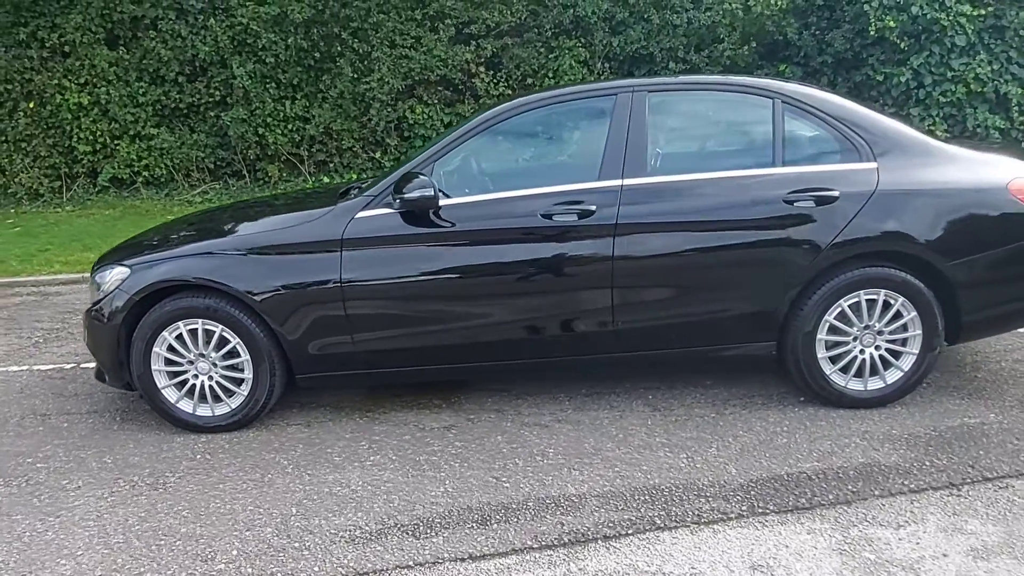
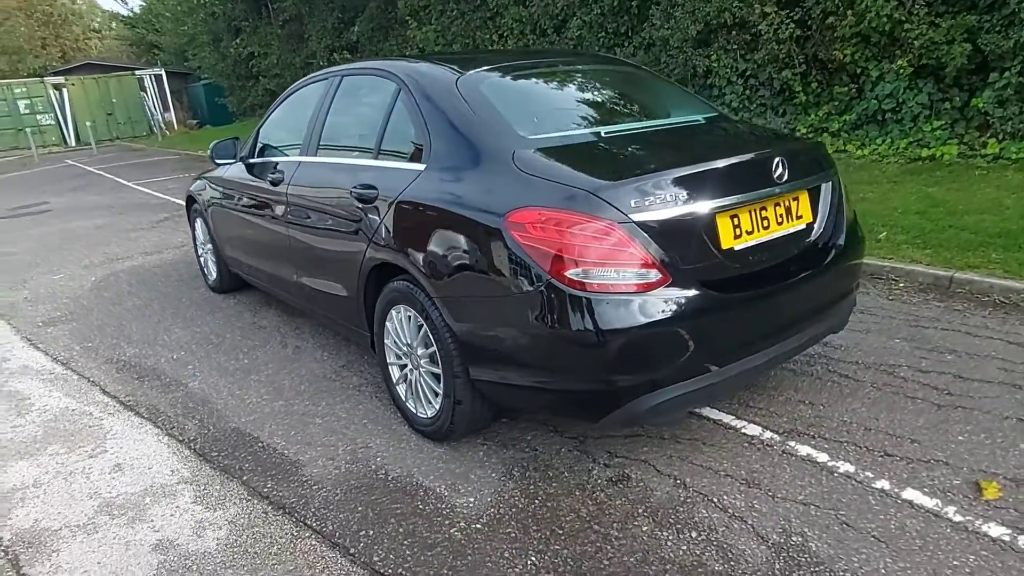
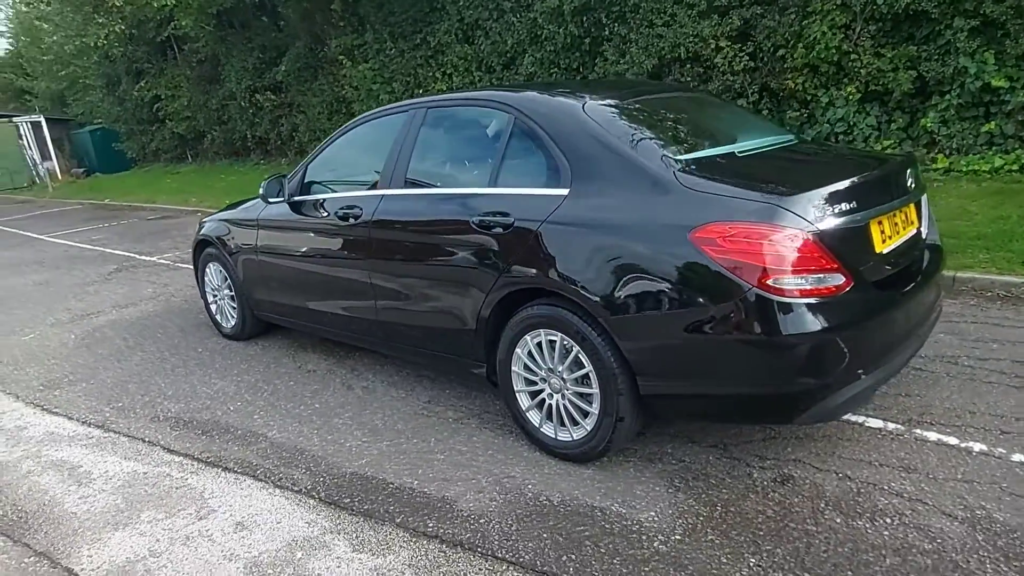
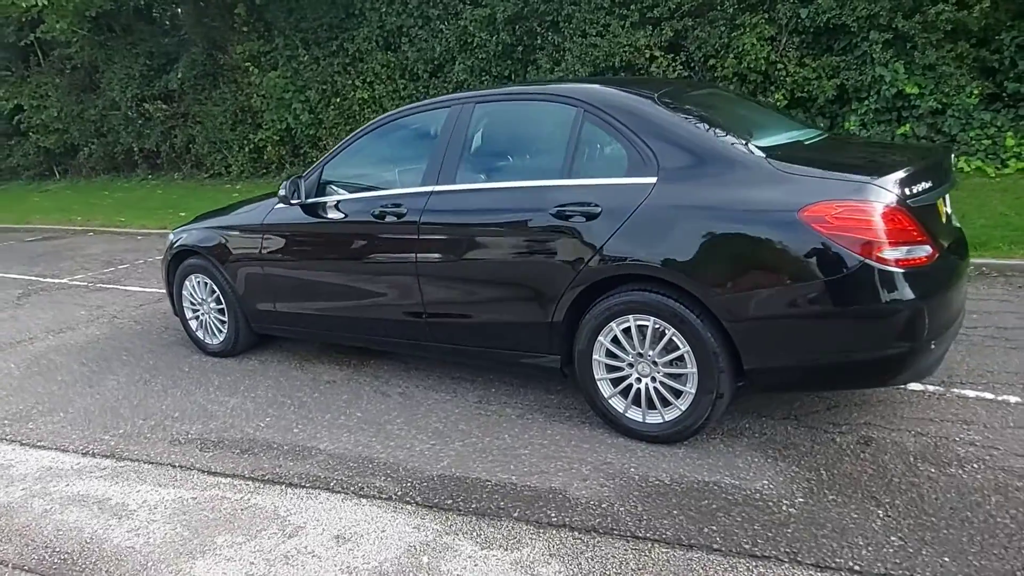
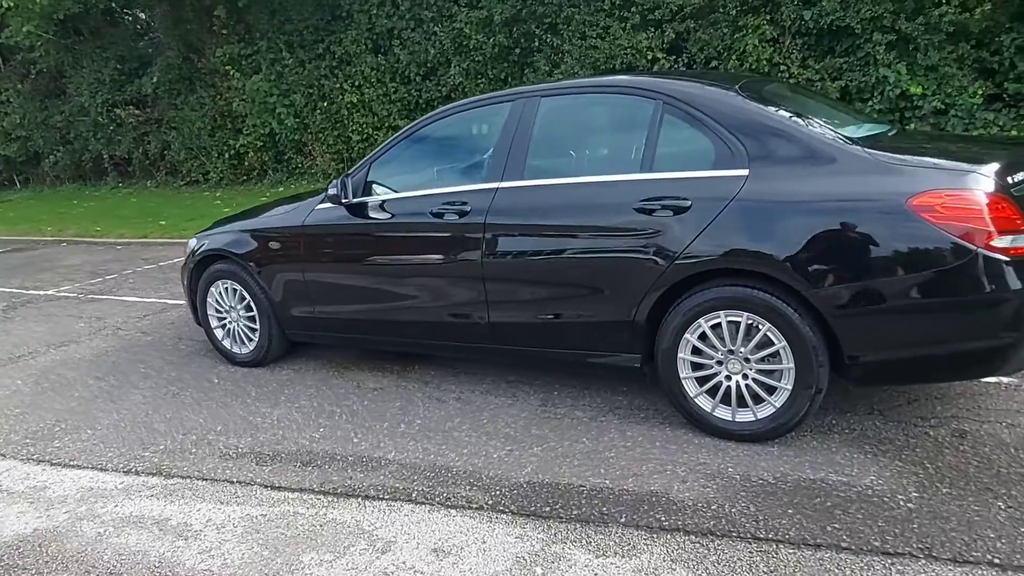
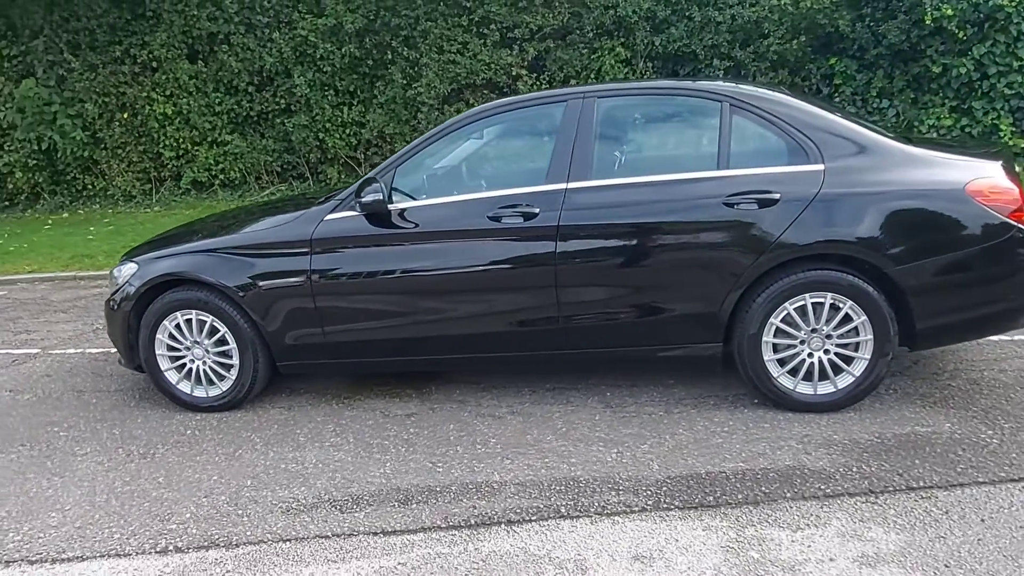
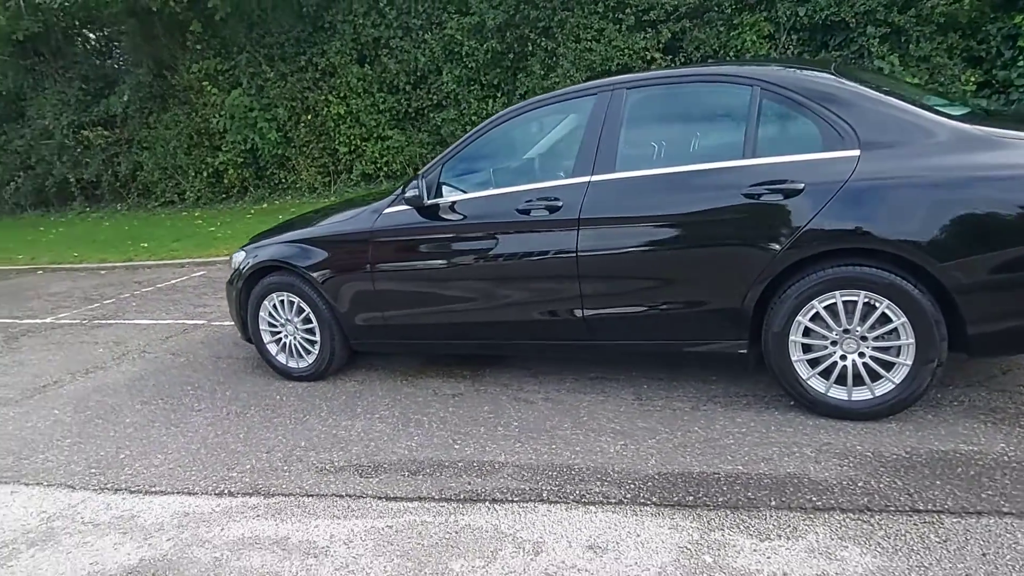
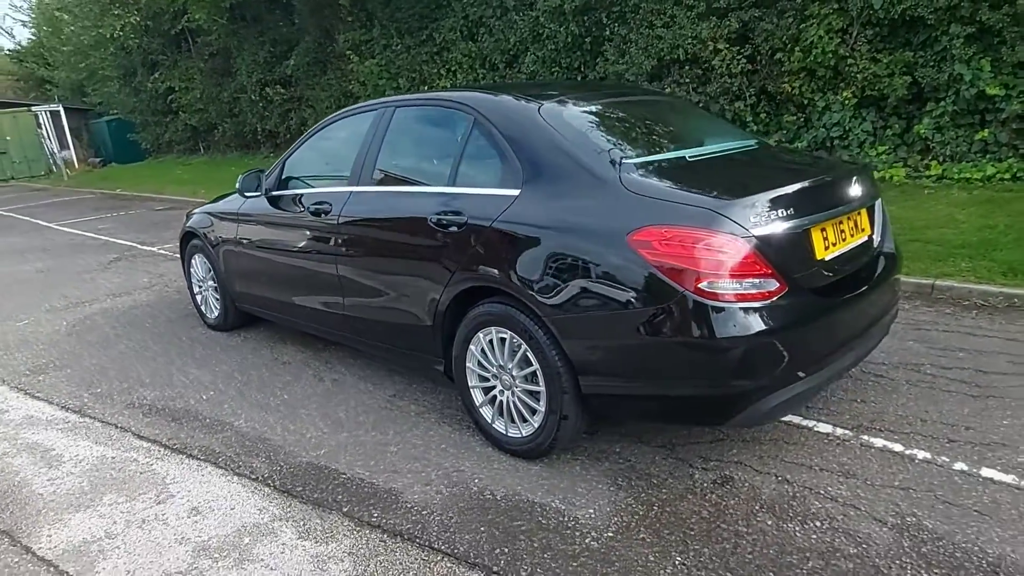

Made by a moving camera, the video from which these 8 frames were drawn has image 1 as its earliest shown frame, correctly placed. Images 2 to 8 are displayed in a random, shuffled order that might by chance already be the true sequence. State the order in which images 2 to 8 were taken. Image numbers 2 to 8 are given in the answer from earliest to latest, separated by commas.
6, 7, 5, 4, 3, 8, 2
